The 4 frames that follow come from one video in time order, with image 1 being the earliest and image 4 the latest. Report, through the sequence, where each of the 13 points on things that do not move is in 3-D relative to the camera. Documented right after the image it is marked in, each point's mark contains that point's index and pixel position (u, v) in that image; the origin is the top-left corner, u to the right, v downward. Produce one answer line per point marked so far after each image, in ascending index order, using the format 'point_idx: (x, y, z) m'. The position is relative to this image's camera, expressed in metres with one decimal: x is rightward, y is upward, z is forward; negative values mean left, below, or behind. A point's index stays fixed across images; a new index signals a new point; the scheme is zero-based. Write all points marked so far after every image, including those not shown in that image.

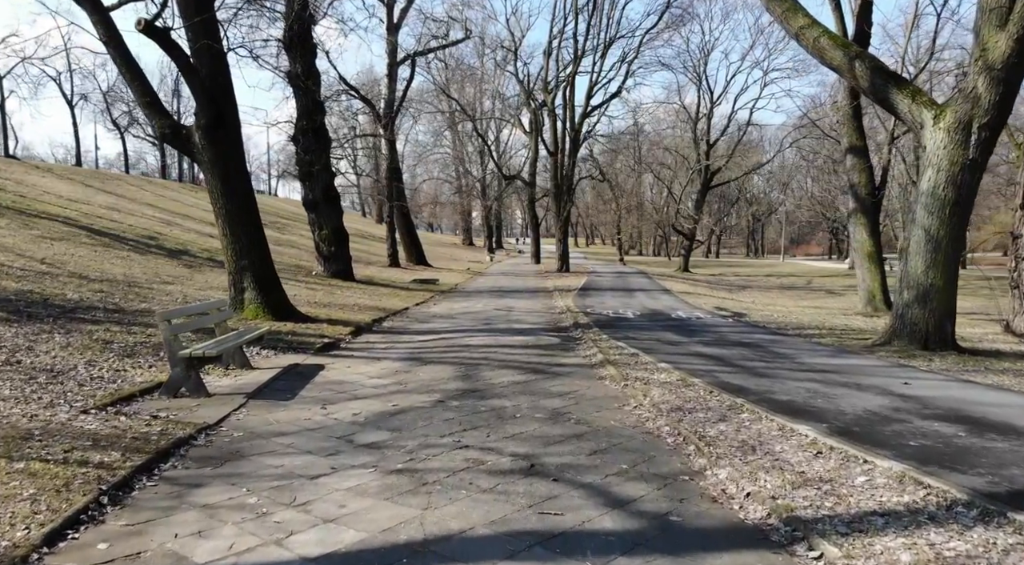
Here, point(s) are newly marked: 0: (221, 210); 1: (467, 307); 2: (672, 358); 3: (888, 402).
0: (-4.7, +1.2, +12.4) m
1: (-1.1, -0.6, +18.3) m
2: (+2.0, -0.9, +9.5) m
3: (+3.5, -1.1, +7.1) m
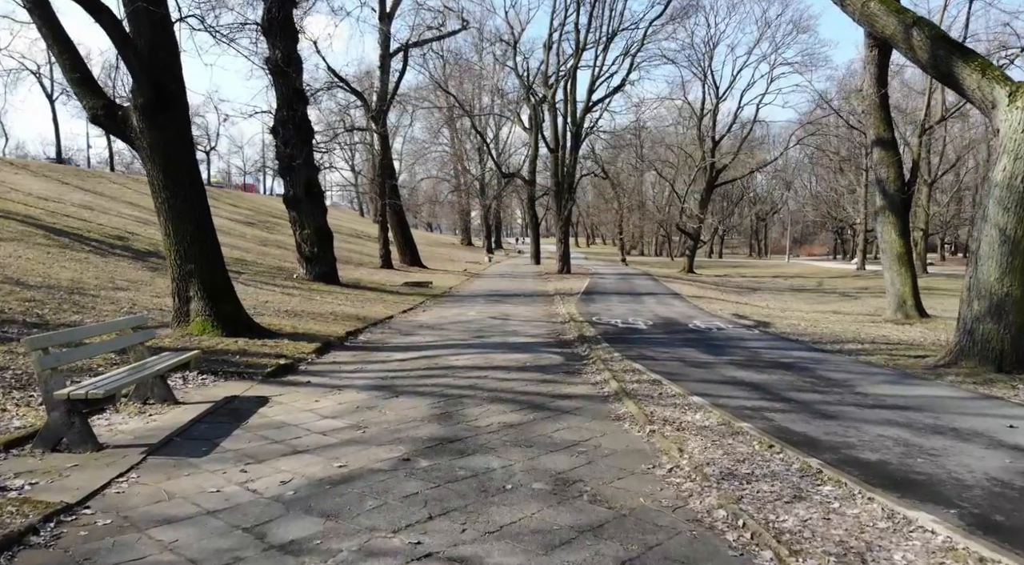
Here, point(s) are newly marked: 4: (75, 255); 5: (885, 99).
0: (-4.8, +1.1, +10.5) m
1: (-1.1, -0.7, +16.4) m
2: (+1.9, -1.1, +7.6) m
3: (+3.5, -1.2, +5.3) m
4: (-10.5, +0.7, +18.4) m
5: (+9.7, +4.8, +19.8) m
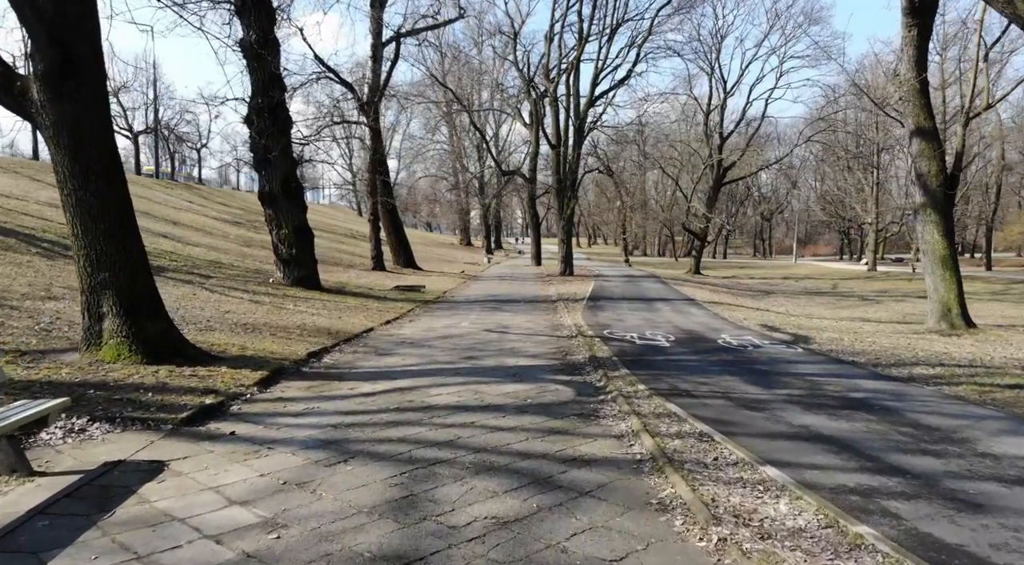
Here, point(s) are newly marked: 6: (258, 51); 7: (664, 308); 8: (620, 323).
0: (-4.8, +0.9, +8.3) m
1: (-1.2, -0.8, +14.2) m
2: (+1.9, -1.2, +5.5) m
3: (+3.4, -1.4, +3.1) m
4: (-10.6, +0.5, +16.2) m
5: (+9.7, +4.7, +17.6) m
6: (-6.2, +5.7, +18.6) m
7: (+3.7, -0.6, +18.6) m
8: (+2.1, -0.8, +14.7) m
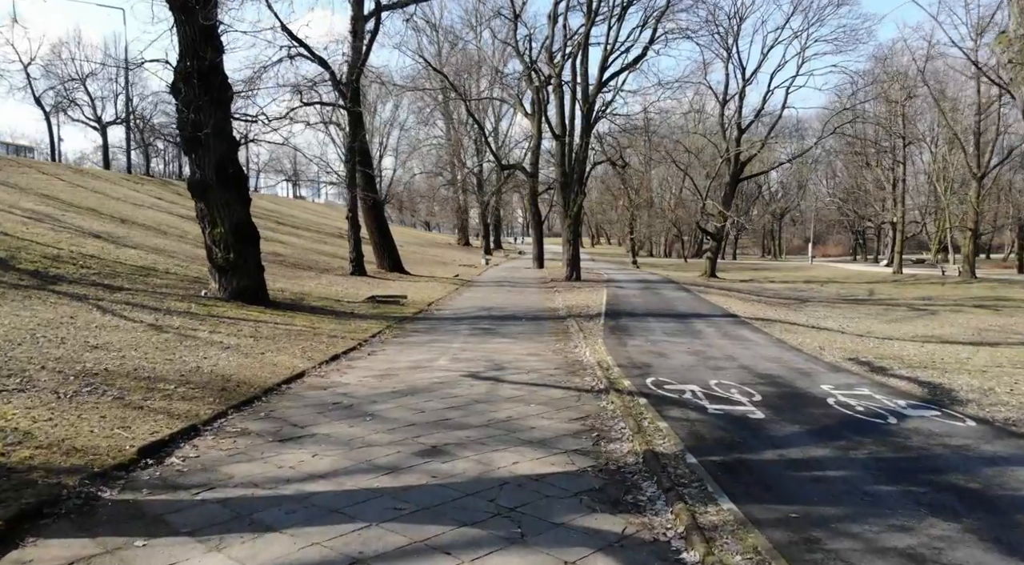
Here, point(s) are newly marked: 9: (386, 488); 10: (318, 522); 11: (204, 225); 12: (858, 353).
0: (-4.9, +0.6, +4.0) m
1: (-1.2, -1.1, +9.9) m
2: (+1.8, -1.5, +1.1) m
3: (+3.4, -1.7, -1.2) m
4: (-10.6, +0.3, +11.9) m
5: (+9.7, +4.4, +13.3) m
6: (-6.3, +5.4, +14.2) m
7: (+3.7, -0.9, +14.2) m
8: (+2.1, -1.1, +10.4) m
9: (-0.9, -1.3, +5.0) m
10: (-1.1, -1.4, +4.3) m
11: (-6.5, +1.2, +16.2) m
12: (+6.0, -1.2, +13.0) m
